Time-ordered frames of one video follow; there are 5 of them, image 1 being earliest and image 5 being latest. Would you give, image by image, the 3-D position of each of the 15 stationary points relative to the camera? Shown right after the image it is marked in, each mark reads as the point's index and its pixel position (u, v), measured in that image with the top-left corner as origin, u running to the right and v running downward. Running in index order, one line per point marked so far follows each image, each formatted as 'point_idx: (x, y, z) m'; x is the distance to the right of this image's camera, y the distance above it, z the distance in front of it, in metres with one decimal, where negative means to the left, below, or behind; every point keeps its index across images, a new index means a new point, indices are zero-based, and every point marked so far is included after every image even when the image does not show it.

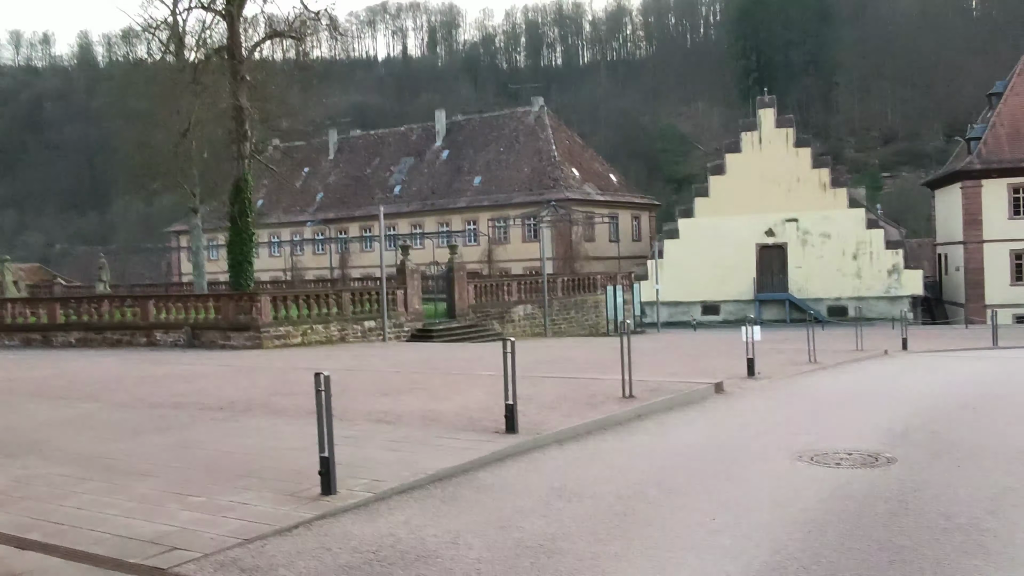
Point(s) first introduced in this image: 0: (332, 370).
0: (-2.4, -1.1, +13.0) m
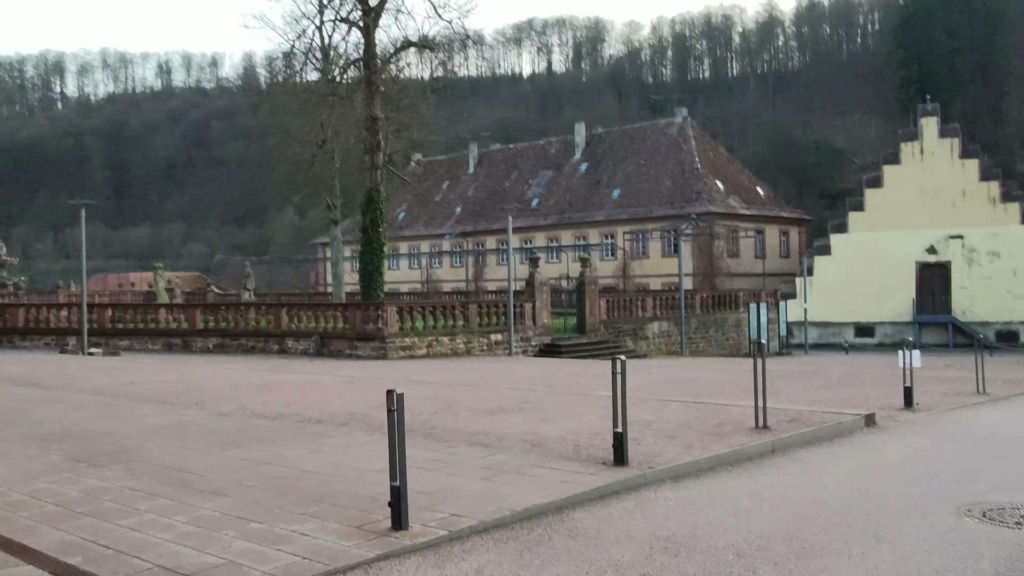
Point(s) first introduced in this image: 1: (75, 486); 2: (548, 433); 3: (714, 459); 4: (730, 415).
0: (-0.8, -1.2, +12.4) m
1: (-3.0, -1.3, +6.5) m
2: (+0.3, -1.2, +8.1) m
3: (+1.5, -1.2, +6.9) m
4: (+2.0, -1.2, +9.0) m
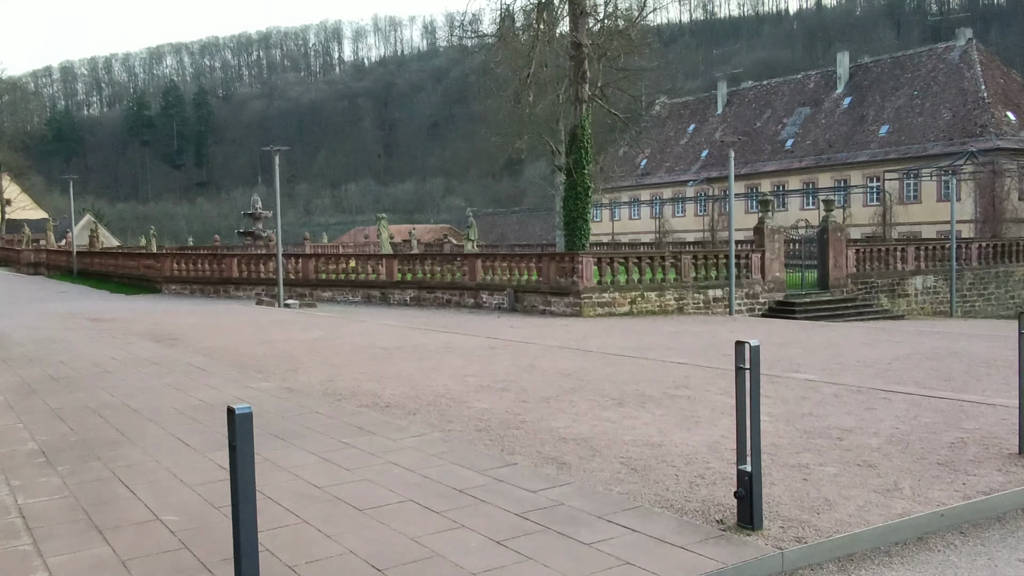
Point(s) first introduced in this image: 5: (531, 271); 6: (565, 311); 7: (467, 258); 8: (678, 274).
0: (+1.0, -0.7, +9.9) m
1: (-2.6, -1.0, +4.7) m
2: (+0.9, -0.9, +5.4) m
3: (+1.7, -1.0, +4.0) m
4: (+2.8, -0.8, +5.8) m
5: (+0.4, +0.3, +18.8) m
6: (+1.0, -0.4, +17.8) m
7: (-1.0, +0.6, +20.1) m
8: (+3.2, +0.3, +18.8) m
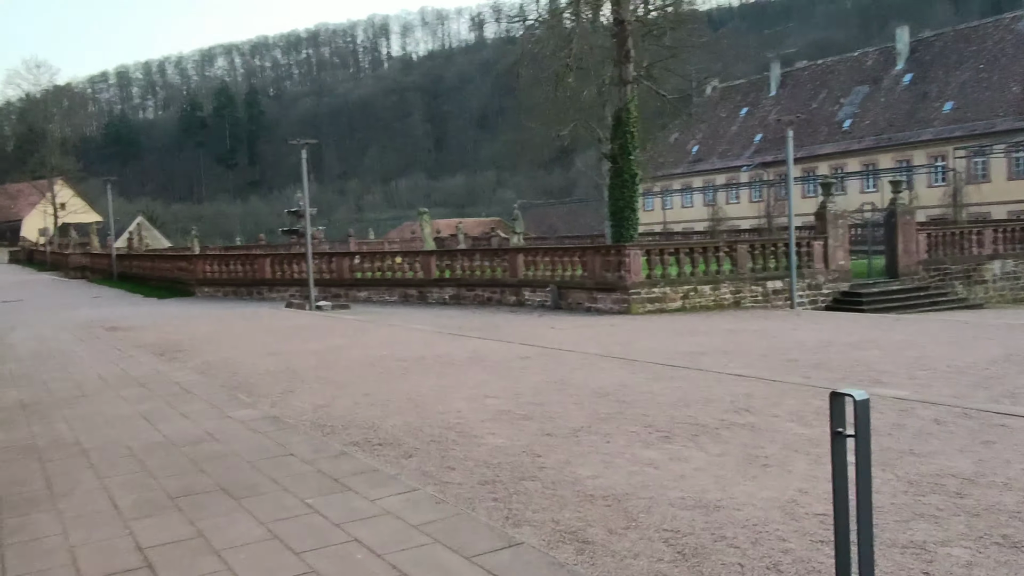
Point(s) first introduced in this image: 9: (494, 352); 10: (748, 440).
0: (+1.2, -0.7, +8.5) m
1: (-2.6, -1.2, +3.6) m
2: (+1.0, -0.9, +4.1) m
3: (+1.7, -1.0, +2.6) m
4: (+2.9, -0.8, +4.4) m
5: (+1.1, +0.4, +17.5) m
6: (+1.7, -0.3, +16.5) m
7: (-0.1, +0.7, +18.8) m
8: (+4.0, +0.4, +17.3) m
9: (-0.2, -0.7, +9.9) m
10: (+1.3, -0.8, +5.2) m
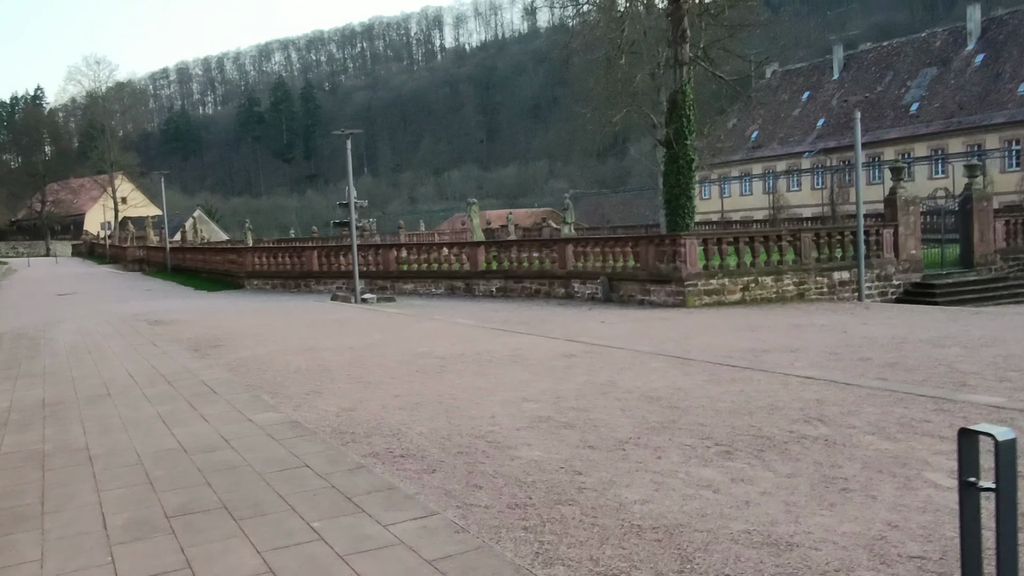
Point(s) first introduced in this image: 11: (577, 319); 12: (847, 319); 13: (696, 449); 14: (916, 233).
0: (+1.6, -0.6, +7.9) m
1: (-2.5, -1.2, +3.1) m
2: (+1.1, -0.9, +3.4) m
3: (+1.7, -1.0, +1.9) m
4: (+3.0, -0.8, +3.6) m
5: (+2.0, +0.5, +16.8) m
6: (+2.5, -0.2, +15.8) m
7: (+0.8, +0.8, +18.2) m
8: (+4.9, +0.6, +16.4) m
9: (+0.3, -0.6, +9.3) m
10: (+1.4, -0.8, +4.5) m
11: (+0.9, -0.5, +13.6) m
12: (+4.3, -0.4, +12.4) m
13: (+0.9, -0.8, +4.8) m
14: (+7.3, +1.0, +17.5) m
